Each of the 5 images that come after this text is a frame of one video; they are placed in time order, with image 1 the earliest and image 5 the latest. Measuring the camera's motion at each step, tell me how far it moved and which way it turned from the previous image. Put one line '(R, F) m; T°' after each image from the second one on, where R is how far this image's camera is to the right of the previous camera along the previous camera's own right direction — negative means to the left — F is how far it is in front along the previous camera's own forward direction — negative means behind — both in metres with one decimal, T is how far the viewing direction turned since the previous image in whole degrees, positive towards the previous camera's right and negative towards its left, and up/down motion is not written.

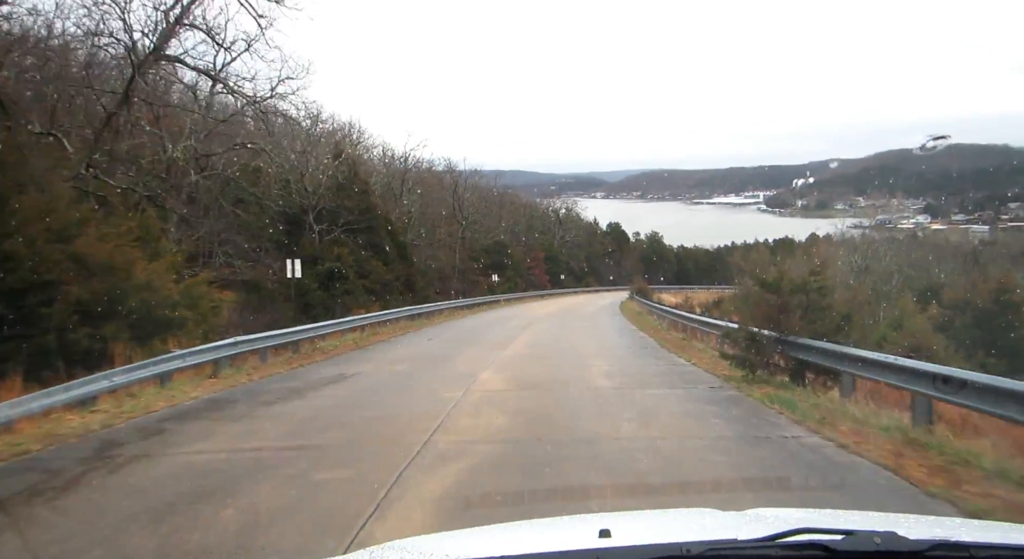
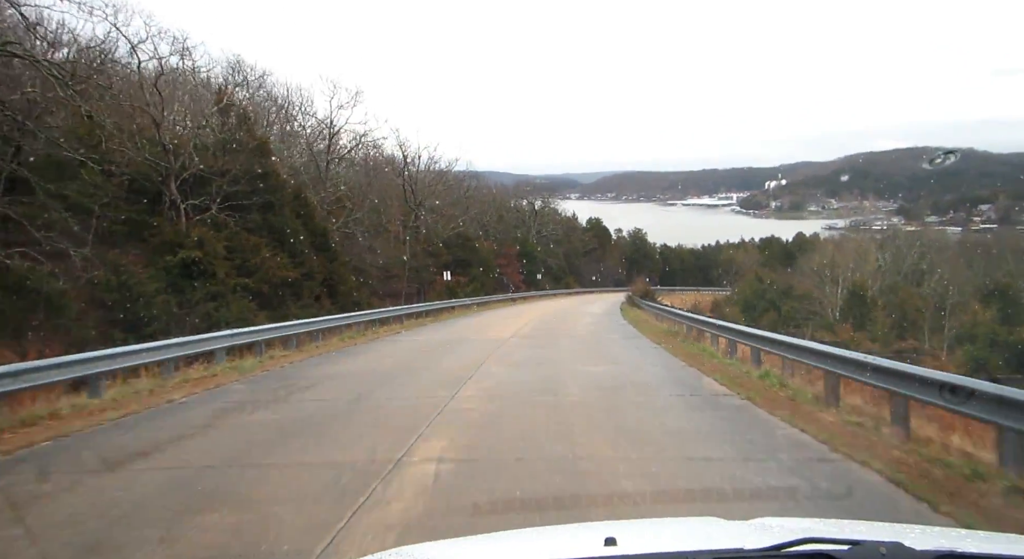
(+0.2, +3.5) m; +2°
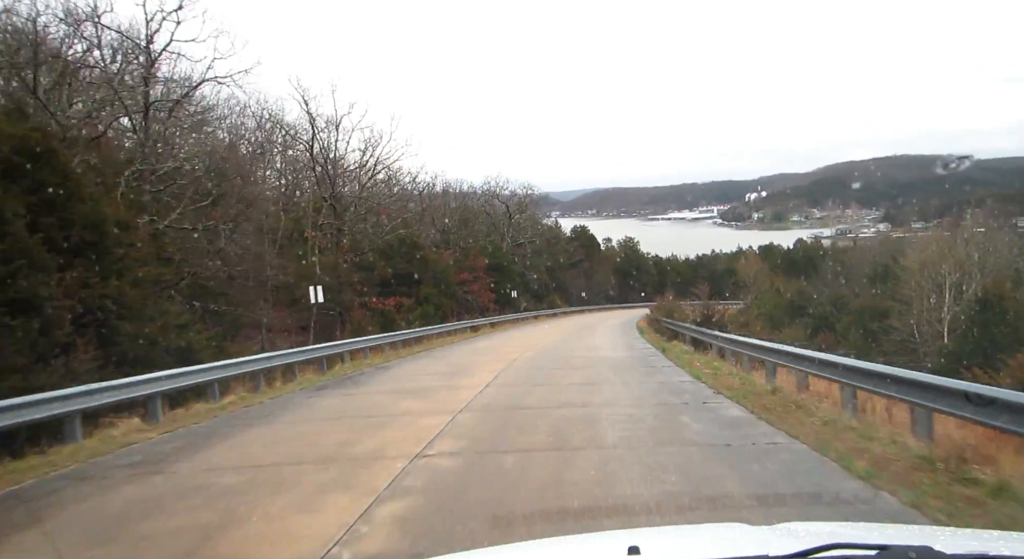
(+0.4, +4.6) m; +2°
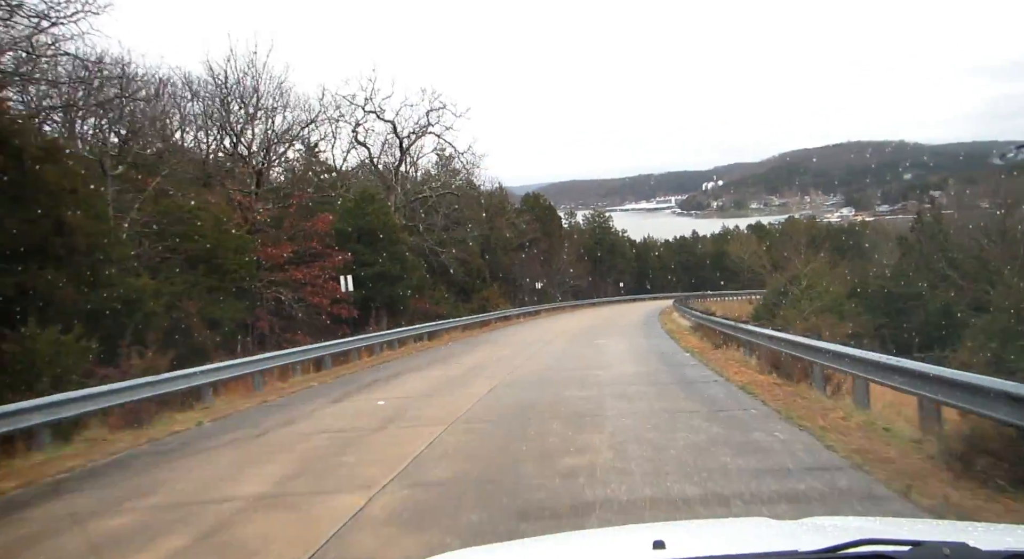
(+1.1, +8.4) m; +4°
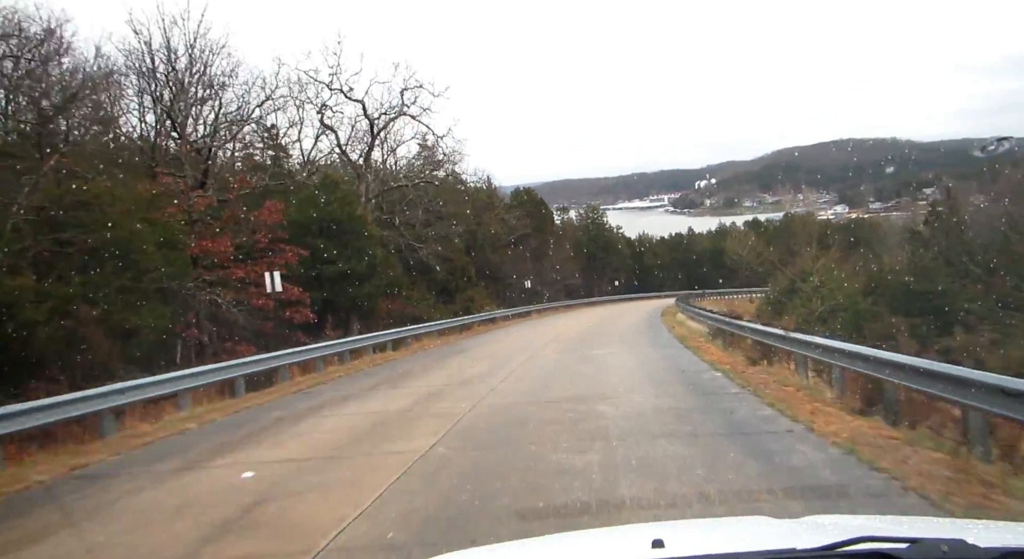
(+0.1, +1.1) m; +1°
